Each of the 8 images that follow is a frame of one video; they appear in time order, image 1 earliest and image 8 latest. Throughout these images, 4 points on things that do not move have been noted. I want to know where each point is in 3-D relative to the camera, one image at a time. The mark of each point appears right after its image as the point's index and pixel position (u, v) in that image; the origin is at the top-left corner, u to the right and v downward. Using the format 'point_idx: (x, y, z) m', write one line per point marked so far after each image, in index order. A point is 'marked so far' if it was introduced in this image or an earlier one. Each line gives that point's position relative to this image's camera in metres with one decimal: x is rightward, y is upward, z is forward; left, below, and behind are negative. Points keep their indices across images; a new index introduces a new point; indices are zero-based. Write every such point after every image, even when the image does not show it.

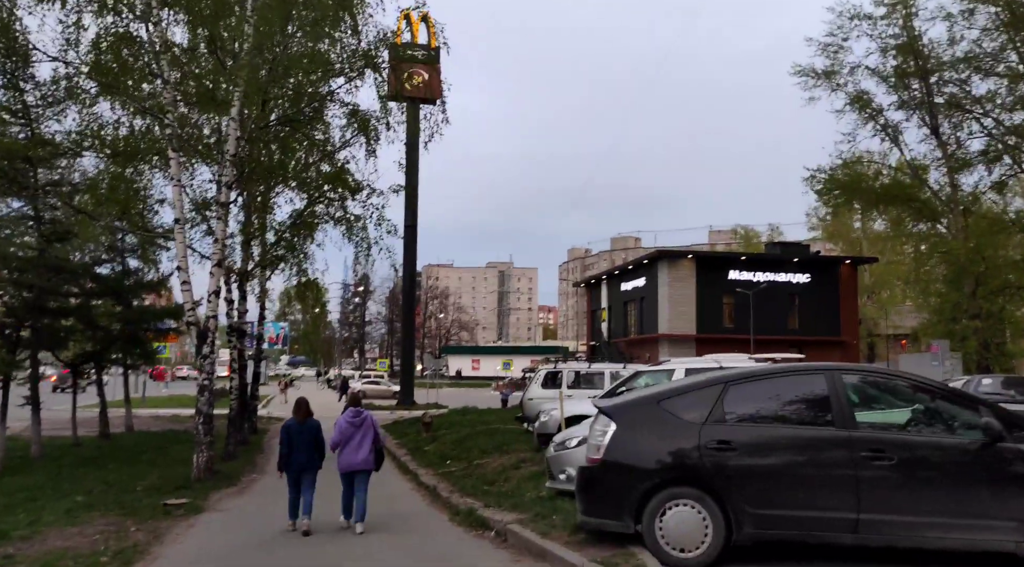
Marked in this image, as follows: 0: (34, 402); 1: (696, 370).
0: (-10.0, -2.5, +18.3) m
1: (+2.6, -1.2, +12.4) m
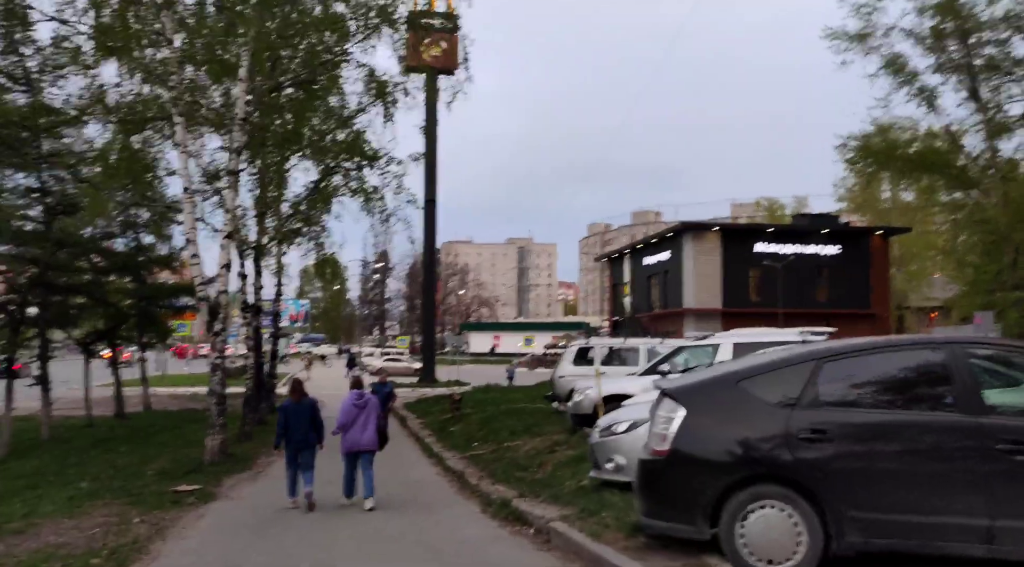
0: (-9.5, -2.0, +17.6) m
1: (+3.0, -0.8, +11.4) m
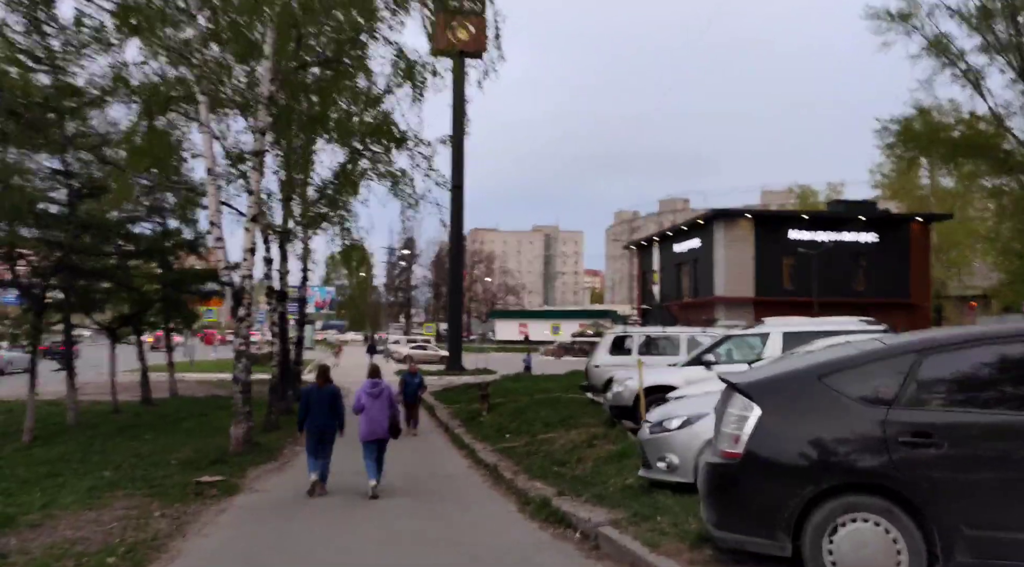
0: (-8.8, -1.7, +17.4) m
1: (+3.5, -0.6, +10.8) m
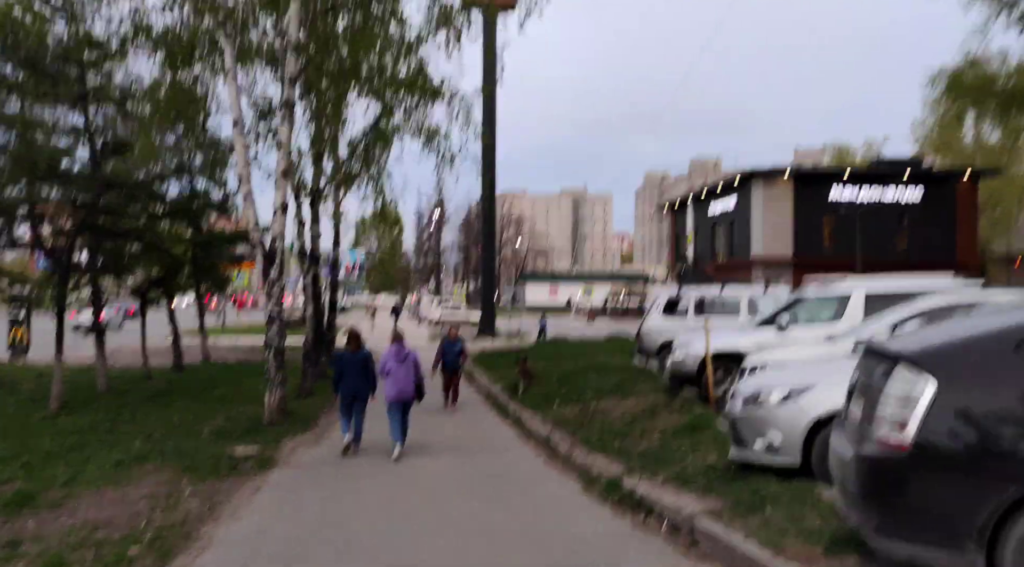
0: (-8.0, -1.0, +16.8) m
1: (+4.1, -0.1, +9.8) m
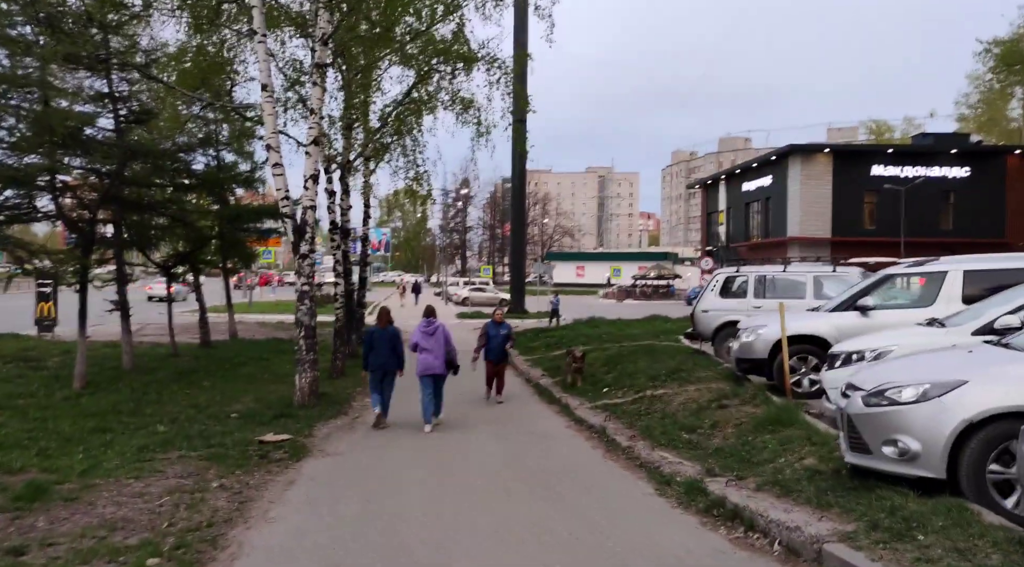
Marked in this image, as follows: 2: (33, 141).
0: (-7.2, -0.5, +16.1) m
1: (+4.7, +0.1, +8.8) m
2: (-7.1, +2.1, +12.9) m
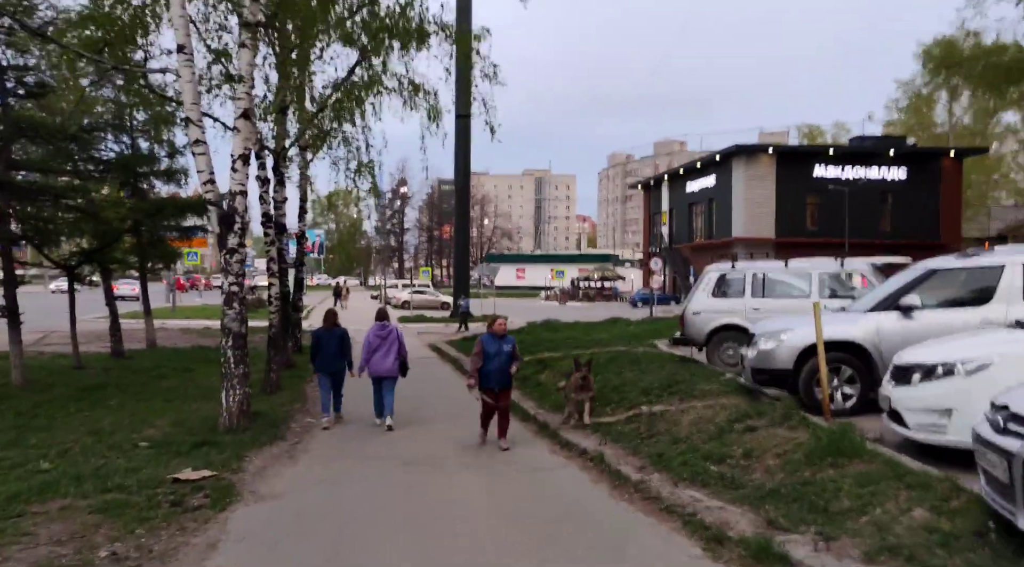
0: (-7.9, -0.5, +13.9) m
1: (+4.5, +0.1, +7.5) m
2: (-7.6, +2.1, +10.7) m
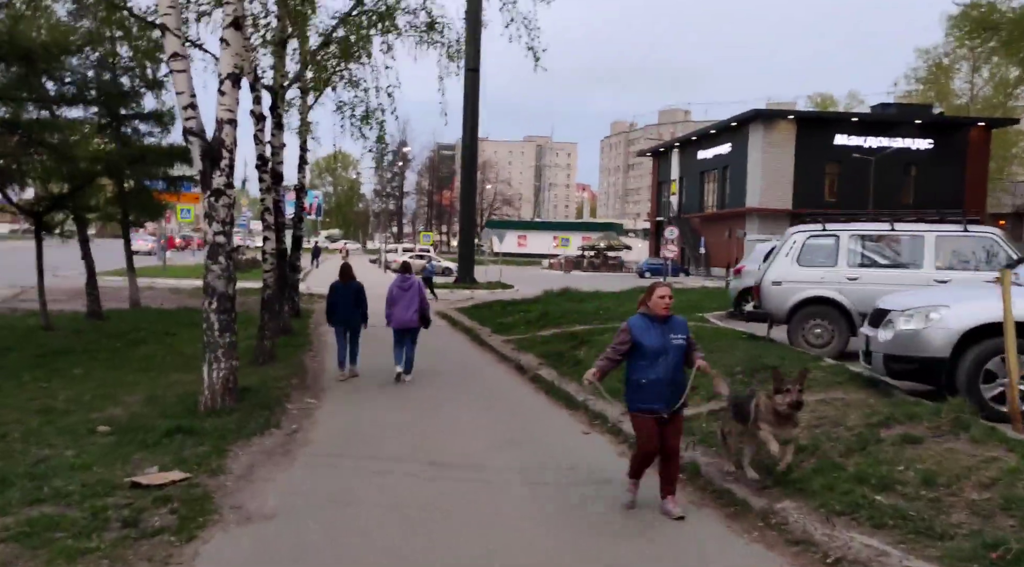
0: (-7.5, +0.2, +12.0) m
1: (+5.0, +0.3, +5.6) m
2: (-7.1, +2.7, +8.7) m
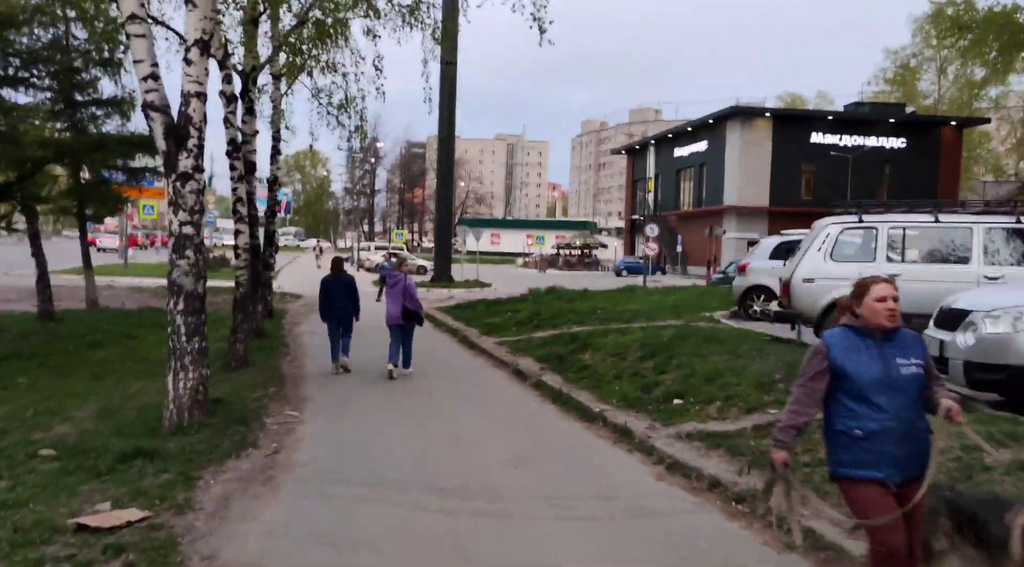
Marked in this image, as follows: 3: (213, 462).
0: (-7.5, +0.2, +10.8) m
1: (+5.2, +0.4, +4.8) m
2: (-7.0, +2.7, +7.5) m
3: (-2.2, -1.3, +6.3) m
